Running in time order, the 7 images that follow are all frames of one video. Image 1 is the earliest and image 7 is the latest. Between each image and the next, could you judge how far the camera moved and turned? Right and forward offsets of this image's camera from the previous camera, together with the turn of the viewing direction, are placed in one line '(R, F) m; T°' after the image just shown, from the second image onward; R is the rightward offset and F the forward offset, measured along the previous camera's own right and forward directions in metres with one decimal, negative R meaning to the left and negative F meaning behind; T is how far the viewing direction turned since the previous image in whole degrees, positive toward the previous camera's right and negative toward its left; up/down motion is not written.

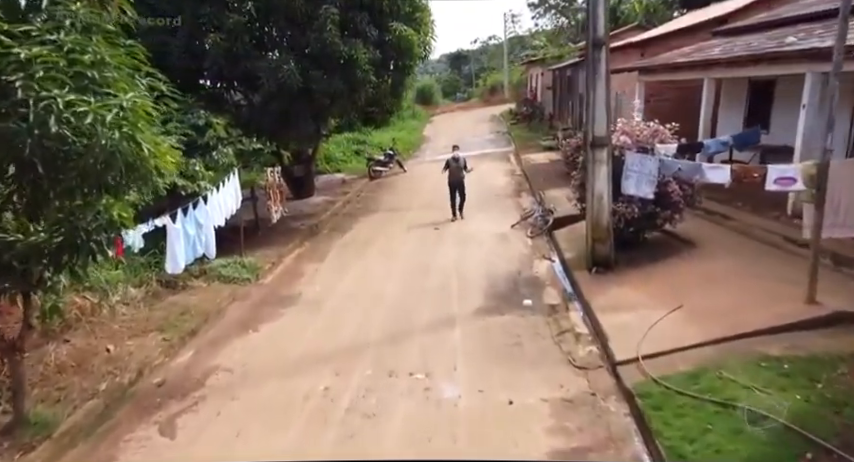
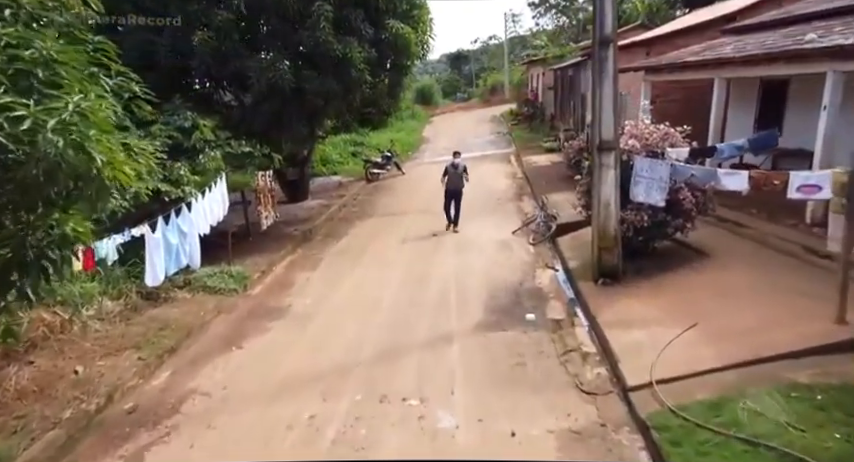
(+0.1, +0.4) m; 0°
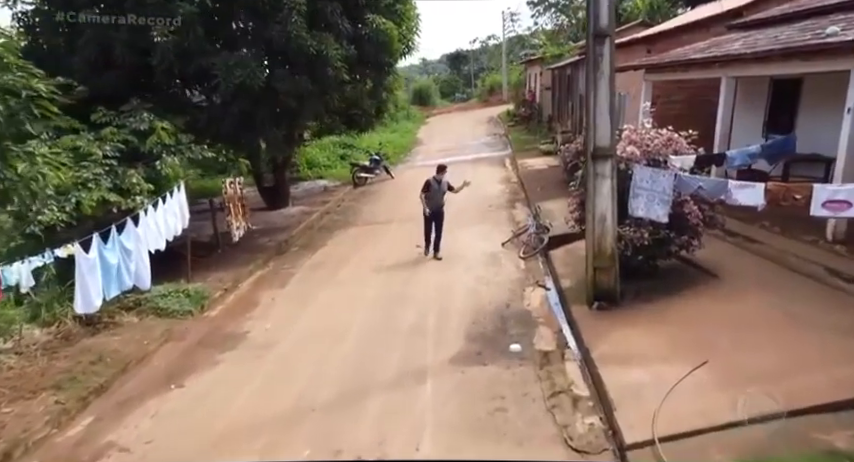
(+0.3, +0.8) m; 0°
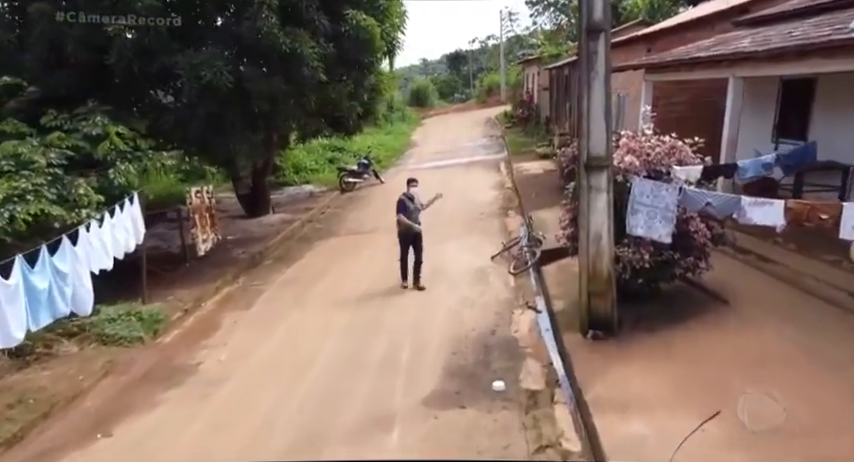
(+0.3, +0.7) m; 0°
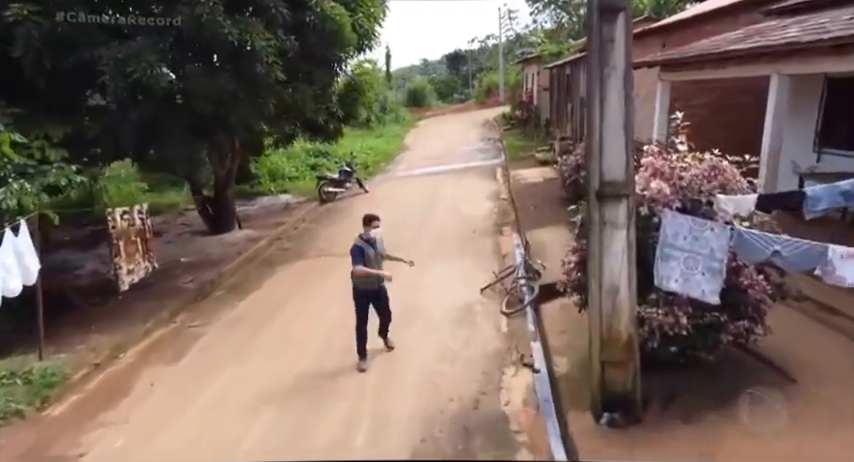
(+0.3, +1.5) m; 0°
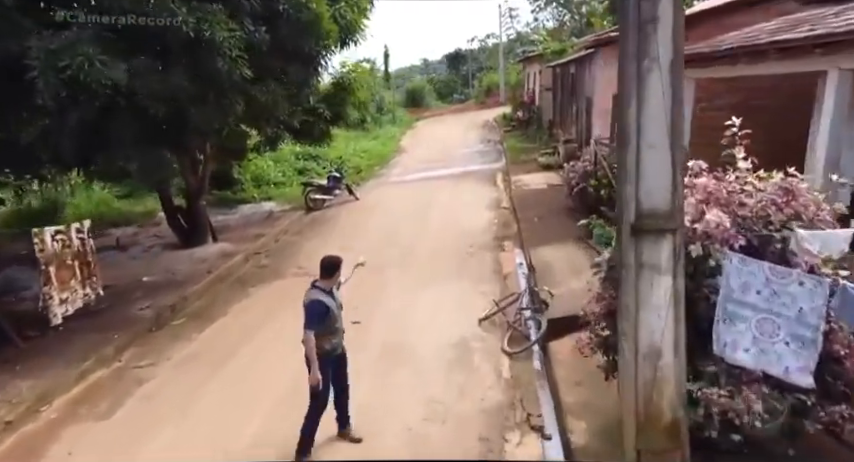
(+0.1, +1.1) m; 0°
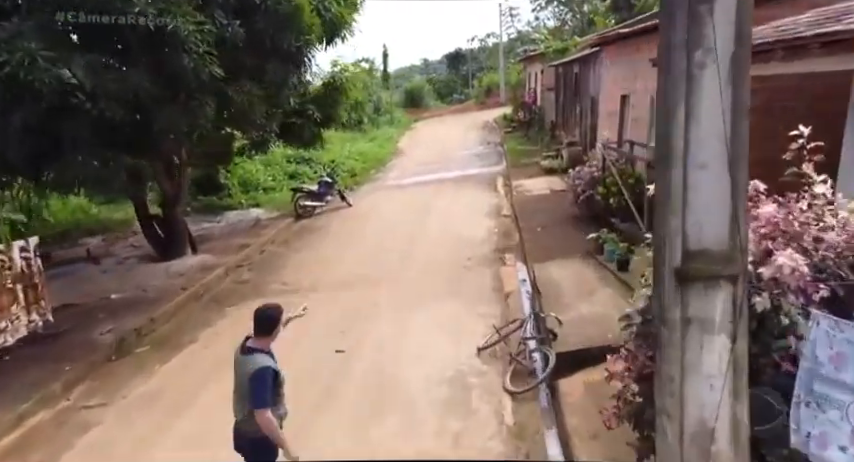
(+0.1, +0.8) m; 0°
